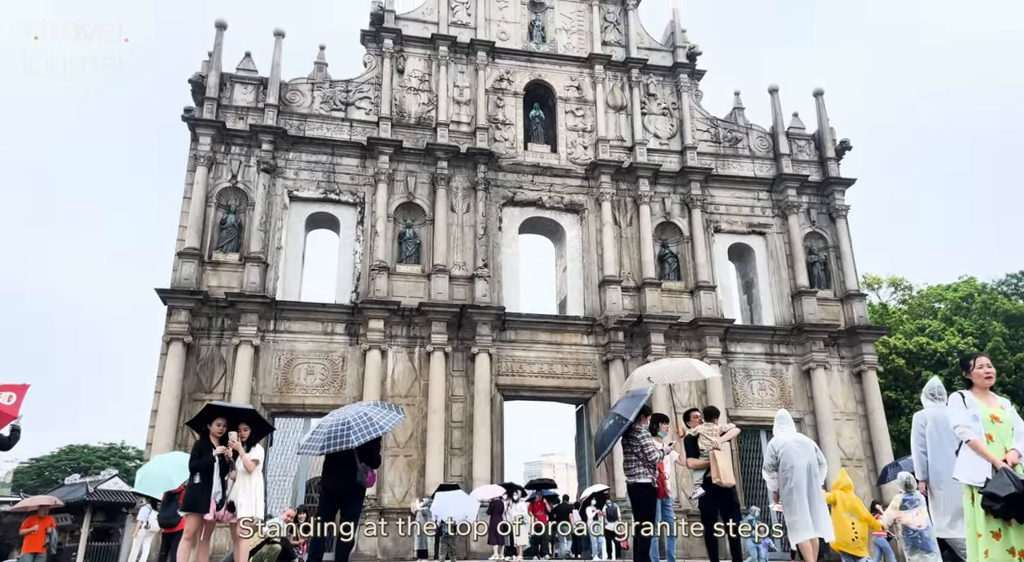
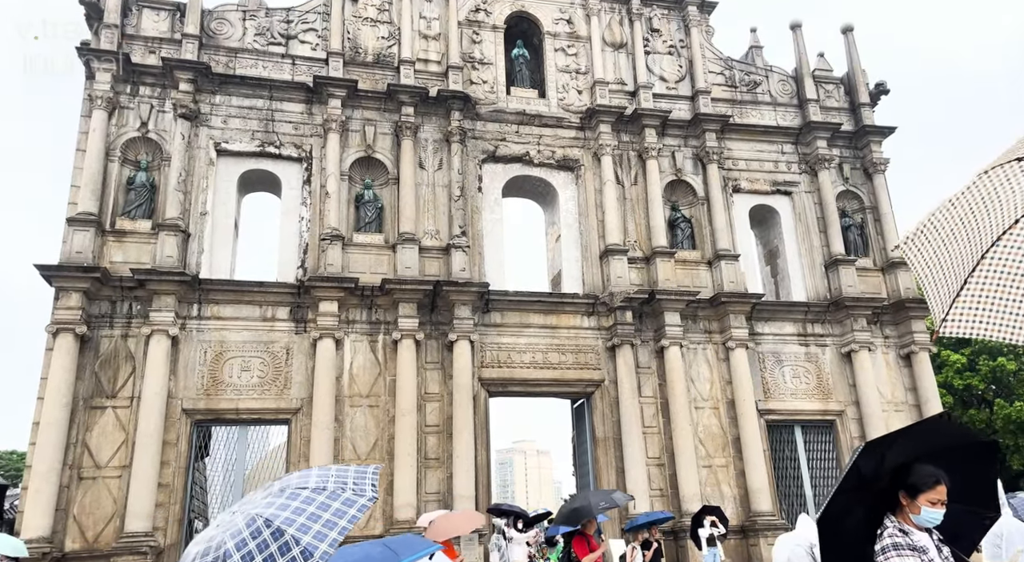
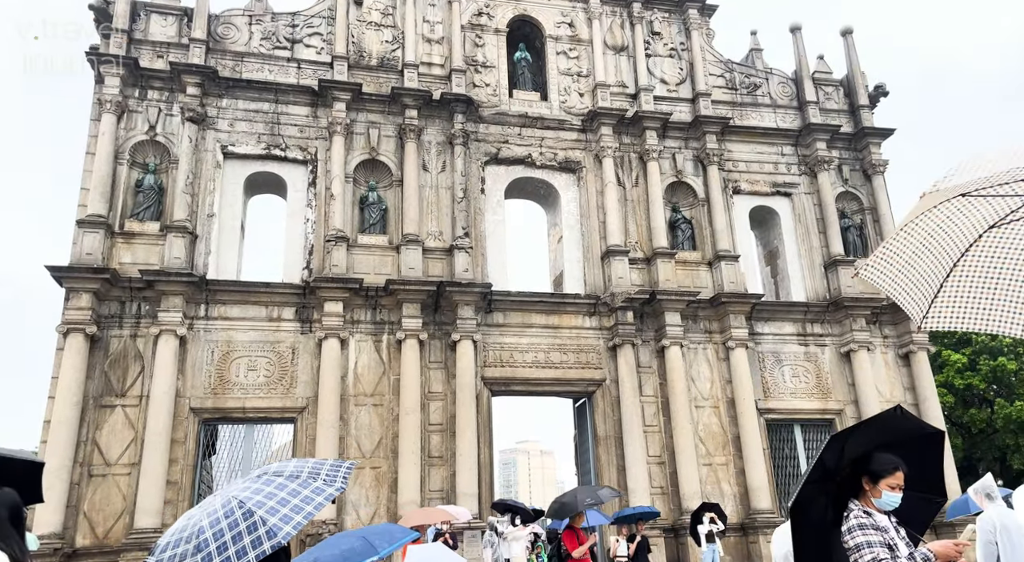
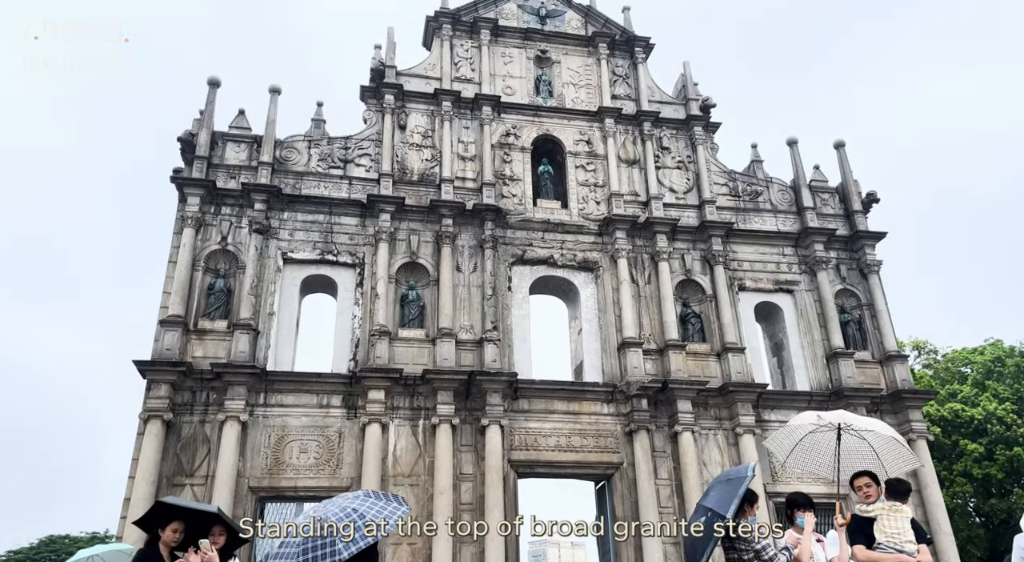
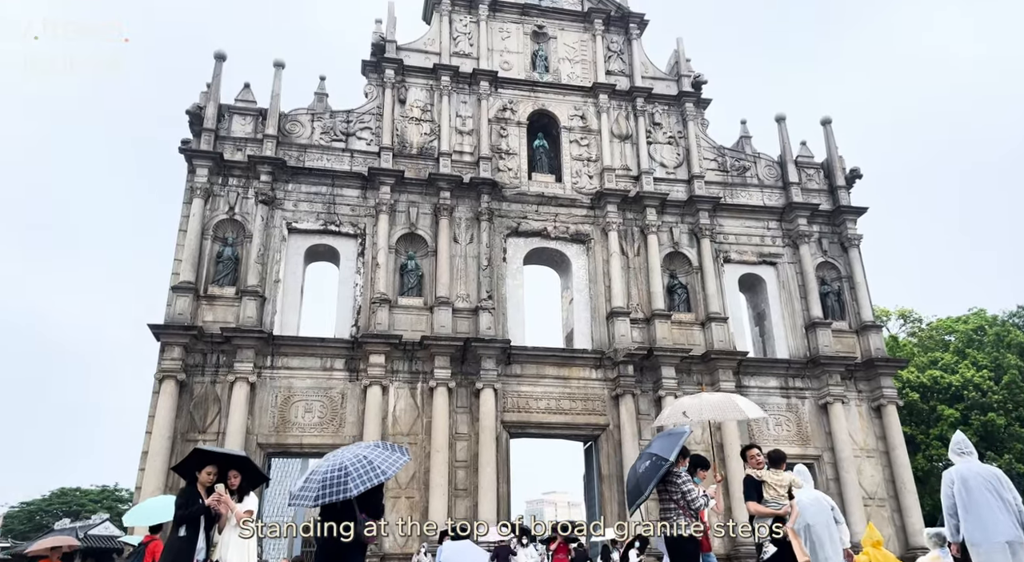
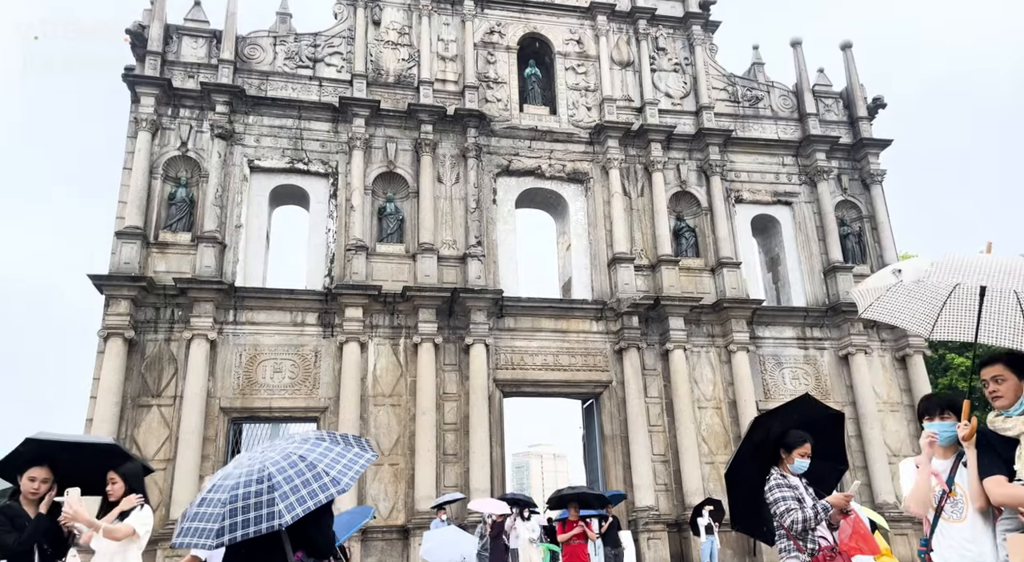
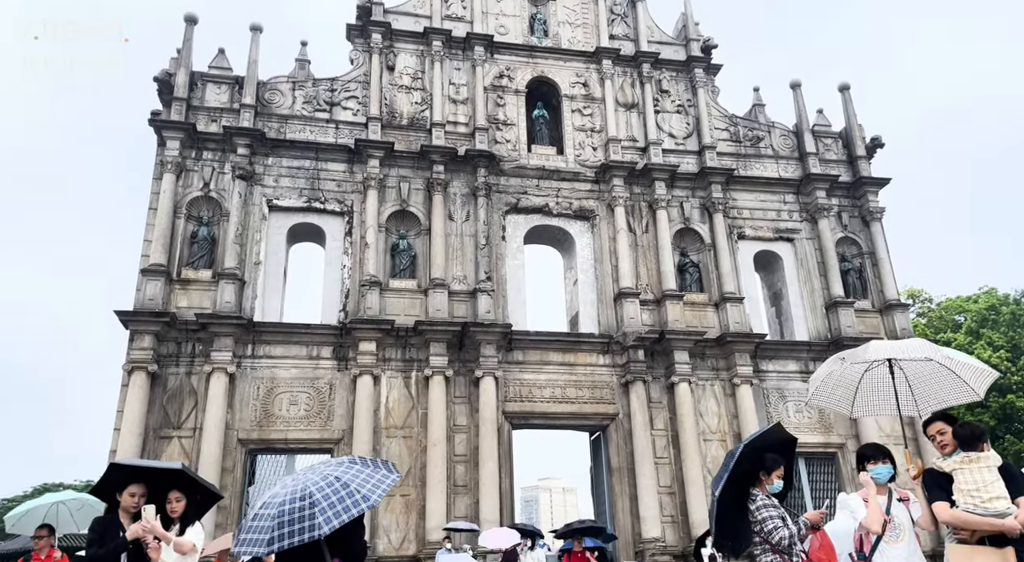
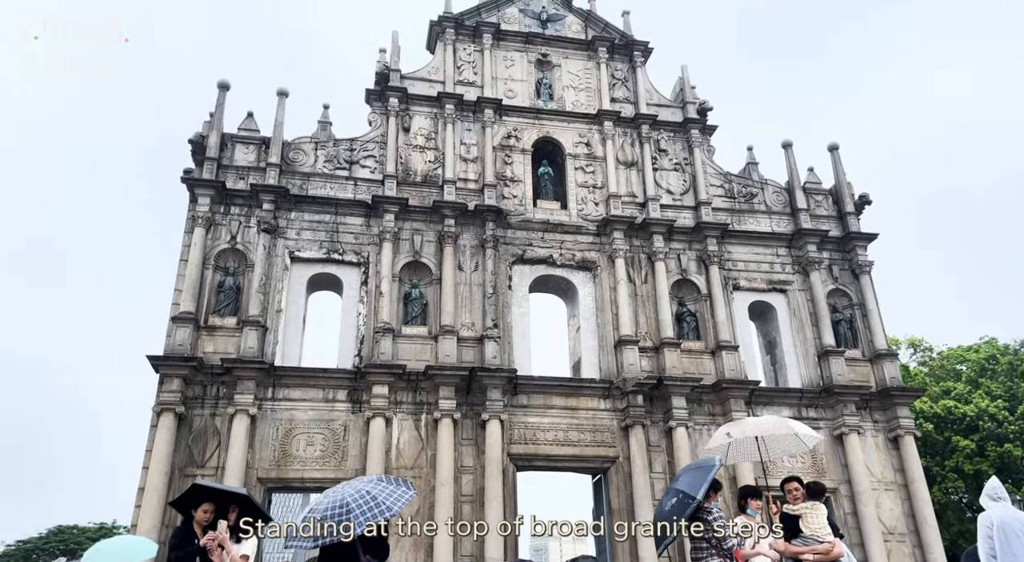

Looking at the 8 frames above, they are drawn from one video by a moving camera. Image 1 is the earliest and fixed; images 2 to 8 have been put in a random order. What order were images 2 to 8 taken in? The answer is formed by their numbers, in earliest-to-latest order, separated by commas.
5, 8, 4, 7, 6, 3, 2
